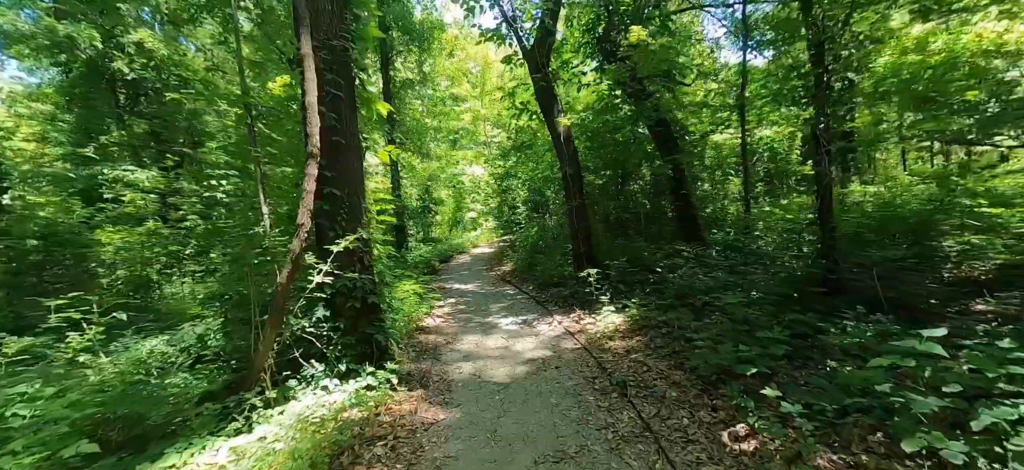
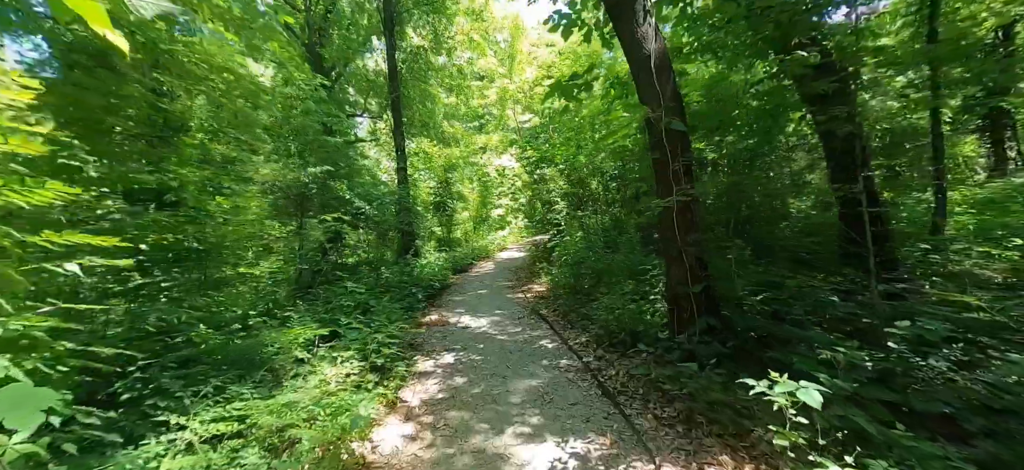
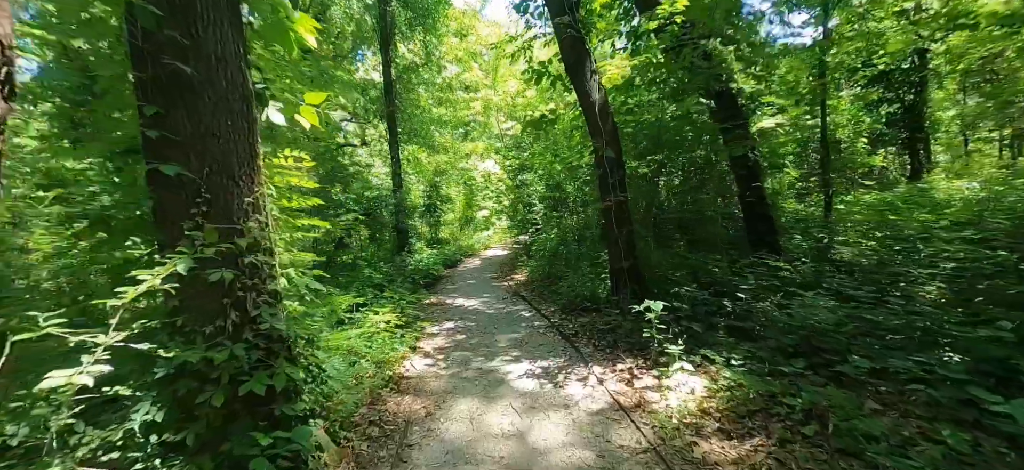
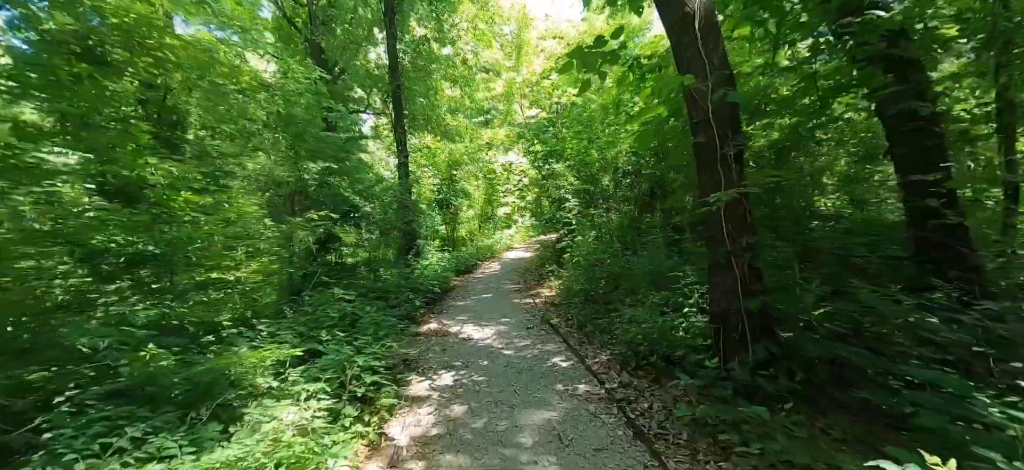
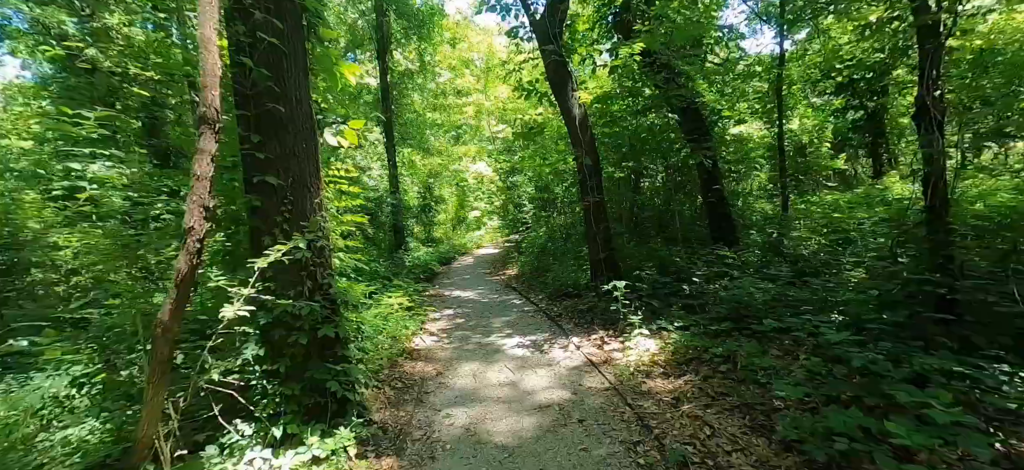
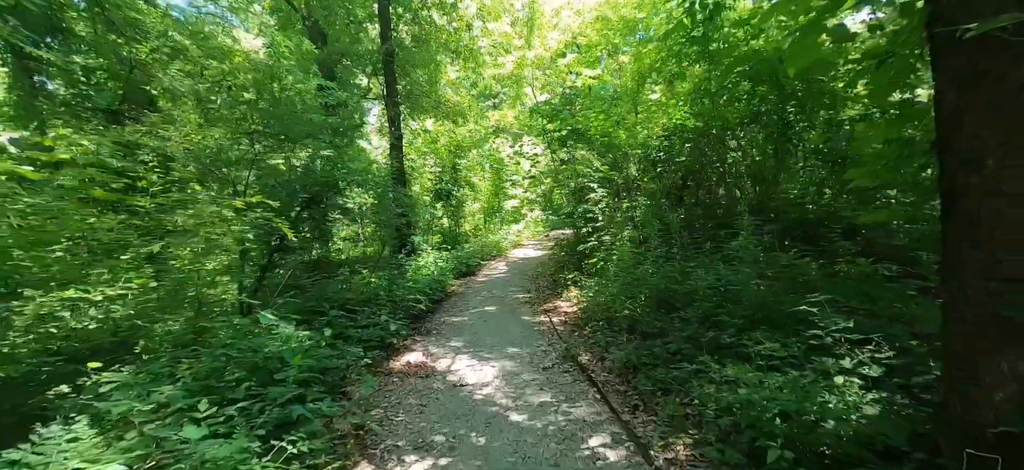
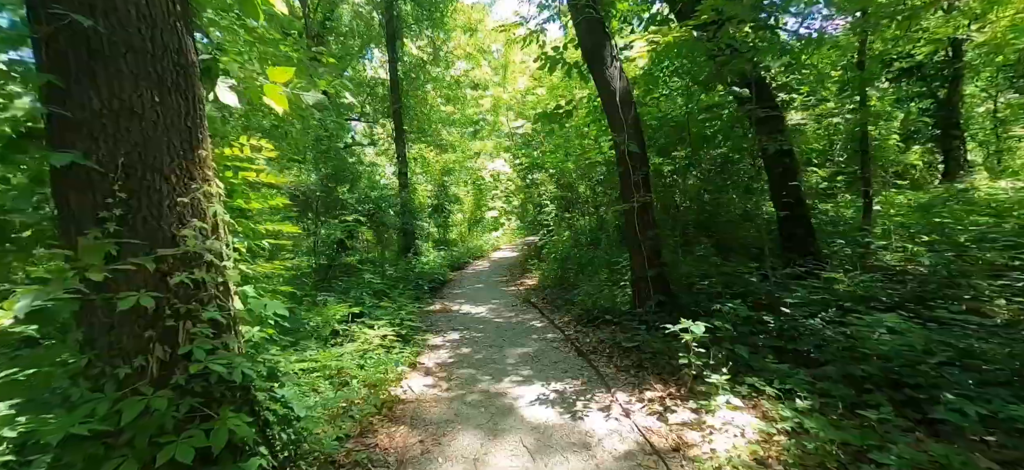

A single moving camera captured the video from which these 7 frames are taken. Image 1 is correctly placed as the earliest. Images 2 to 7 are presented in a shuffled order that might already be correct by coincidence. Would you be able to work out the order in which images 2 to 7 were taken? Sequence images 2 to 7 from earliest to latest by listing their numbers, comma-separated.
5, 3, 7, 2, 4, 6
